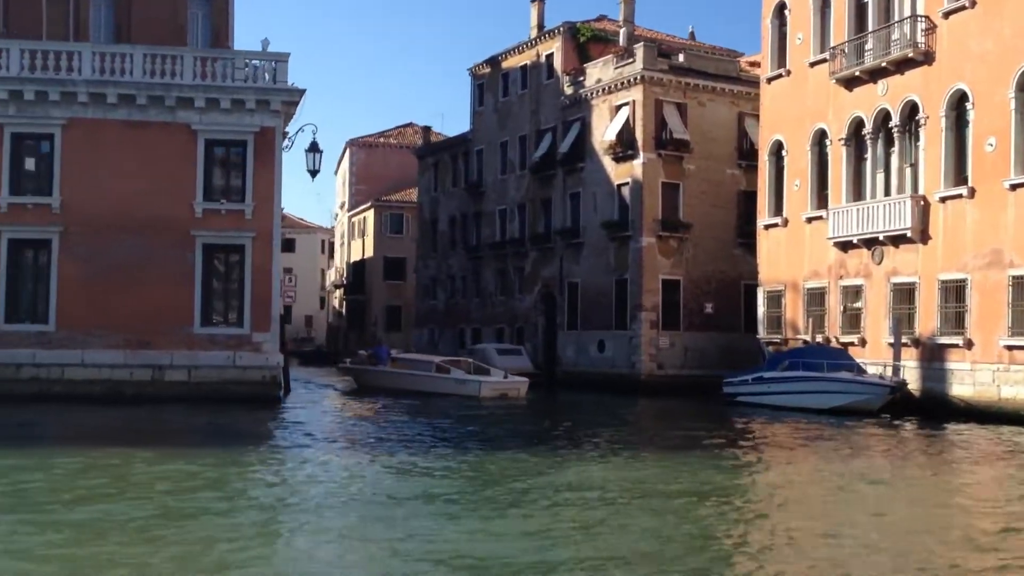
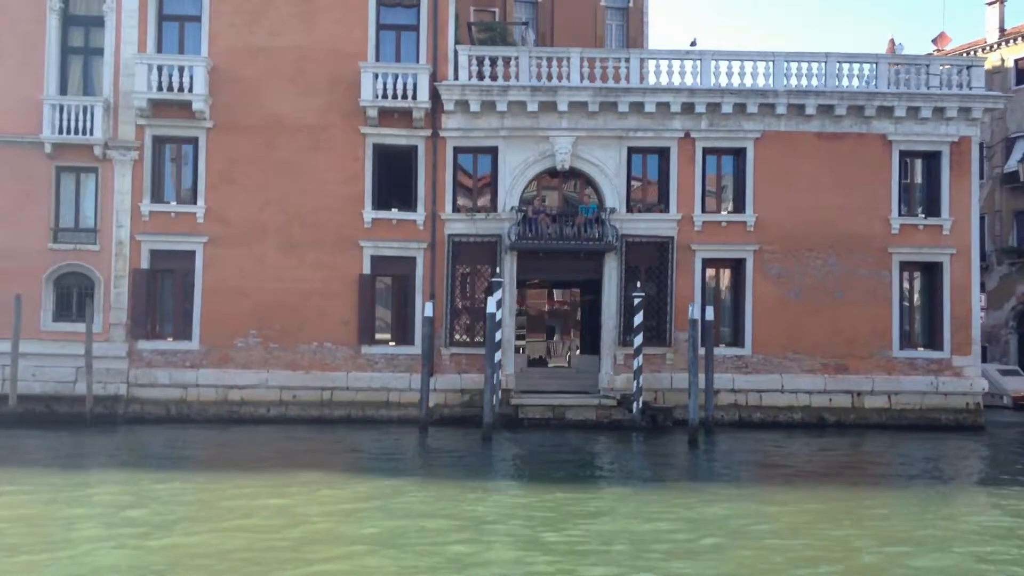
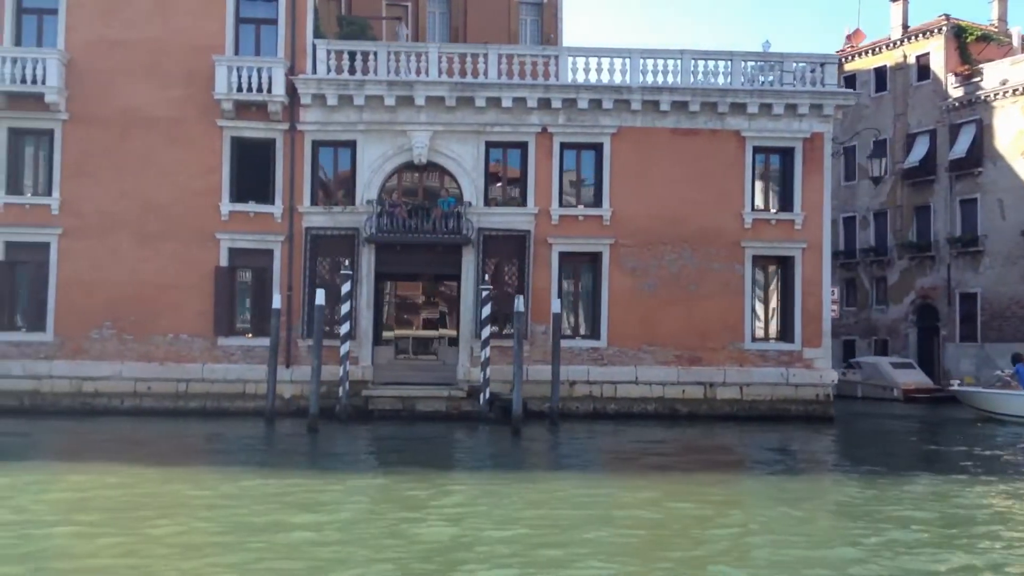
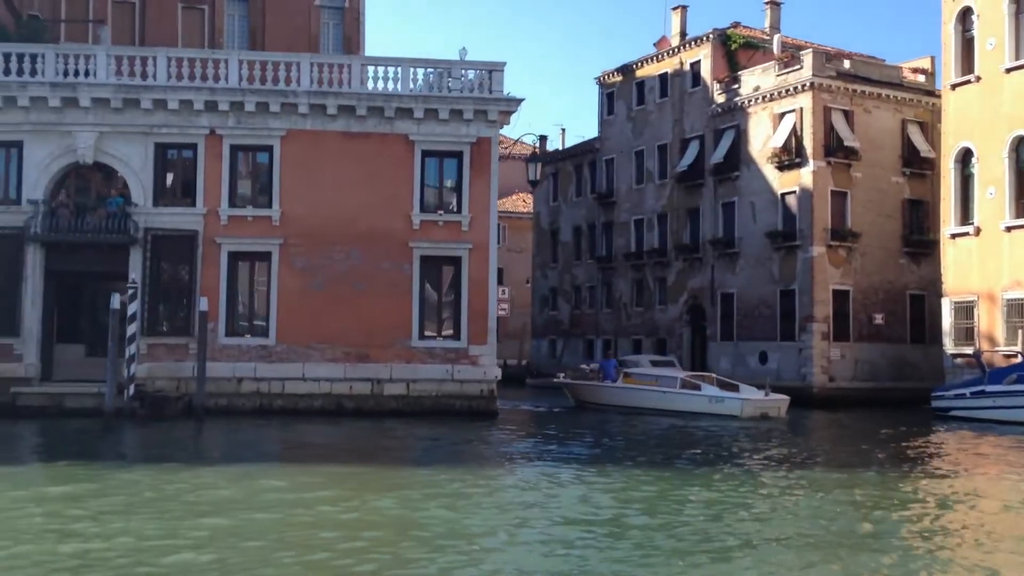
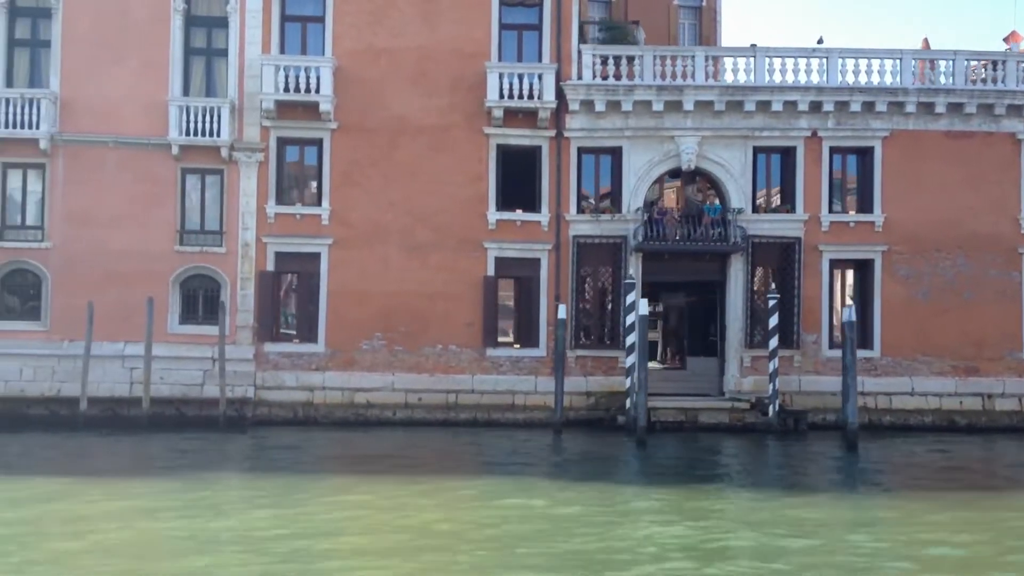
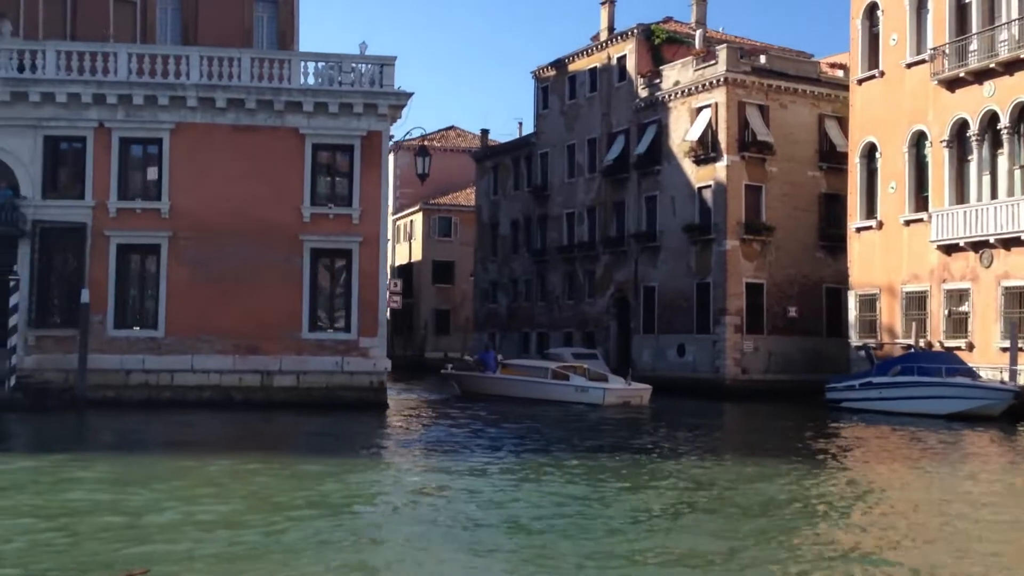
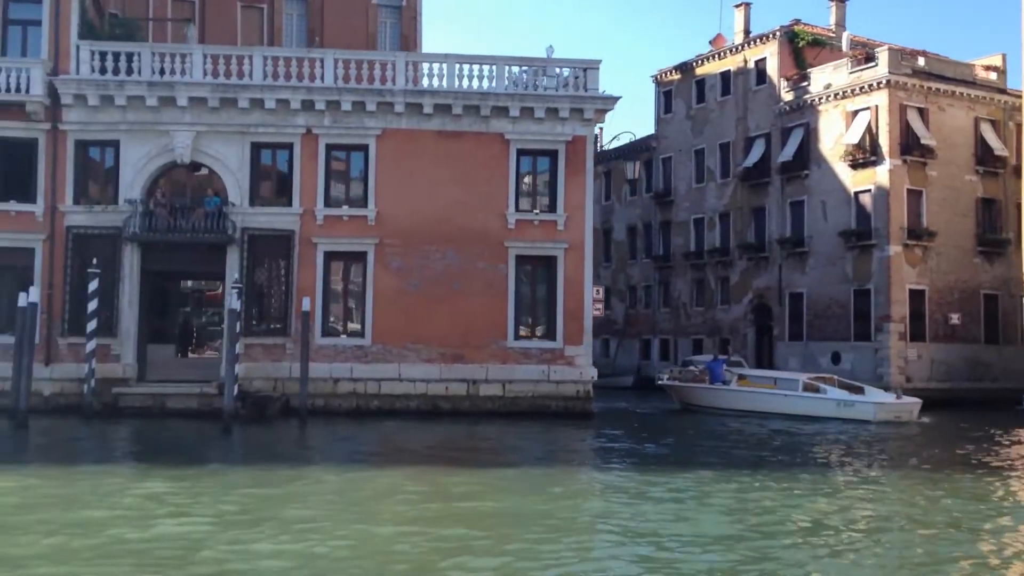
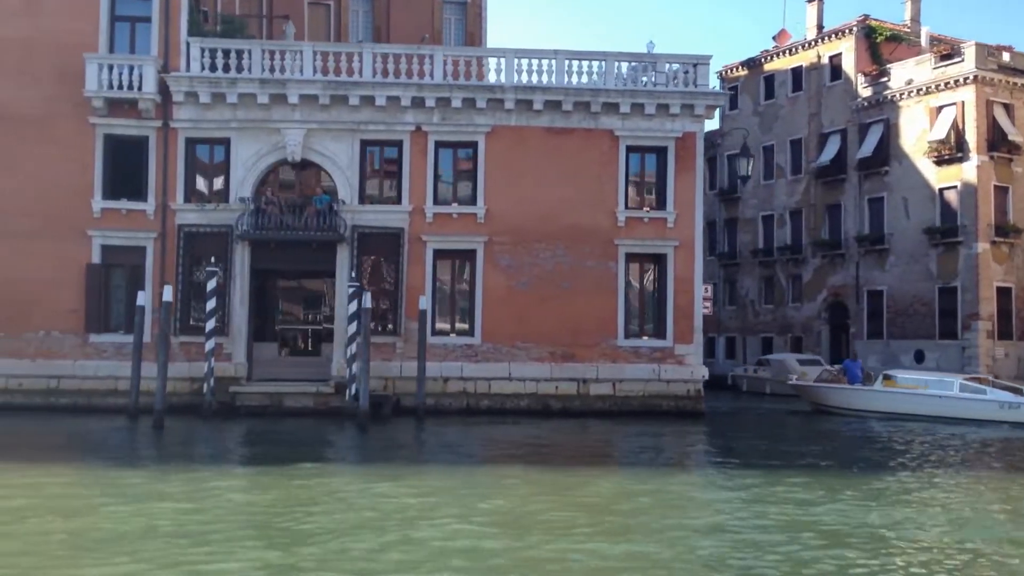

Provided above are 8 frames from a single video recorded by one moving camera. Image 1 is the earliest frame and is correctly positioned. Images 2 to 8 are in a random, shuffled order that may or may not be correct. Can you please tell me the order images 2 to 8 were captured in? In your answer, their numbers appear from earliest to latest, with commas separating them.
6, 4, 7, 8, 3, 2, 5
